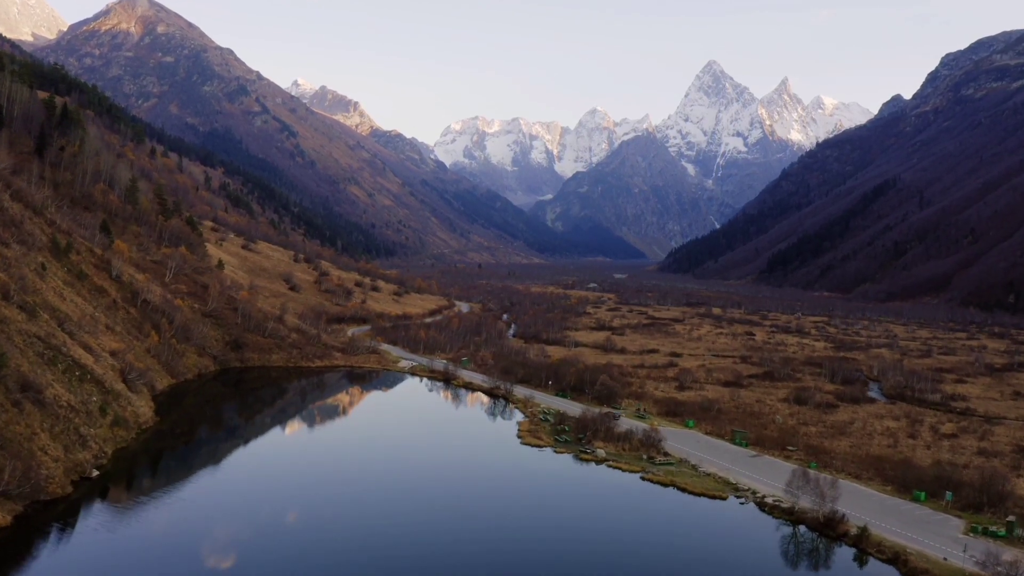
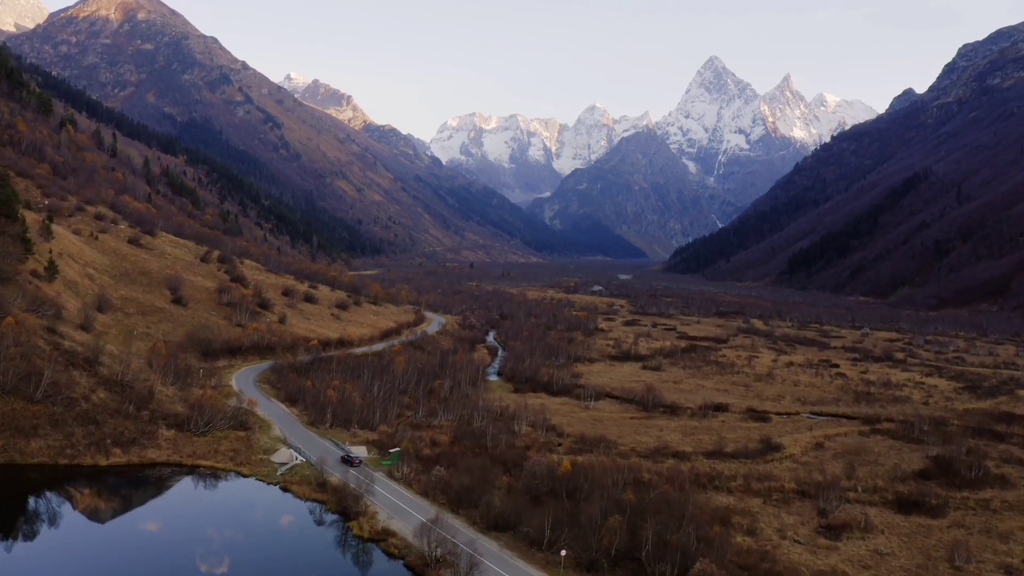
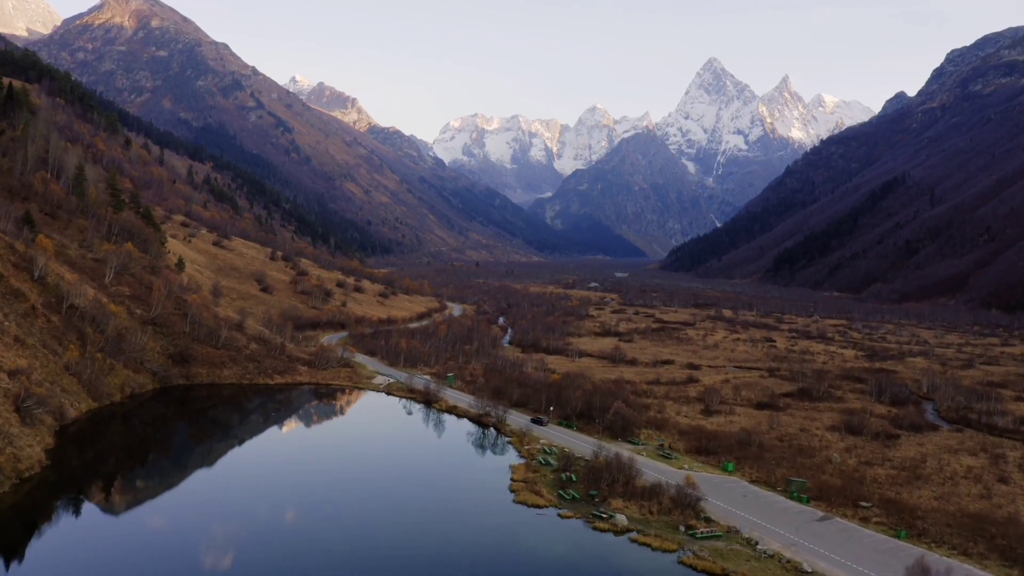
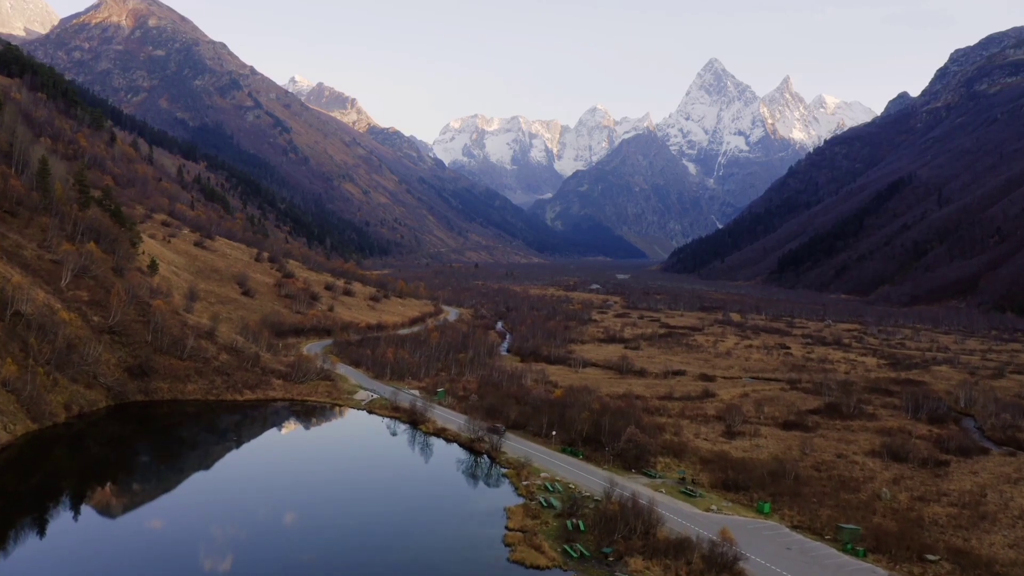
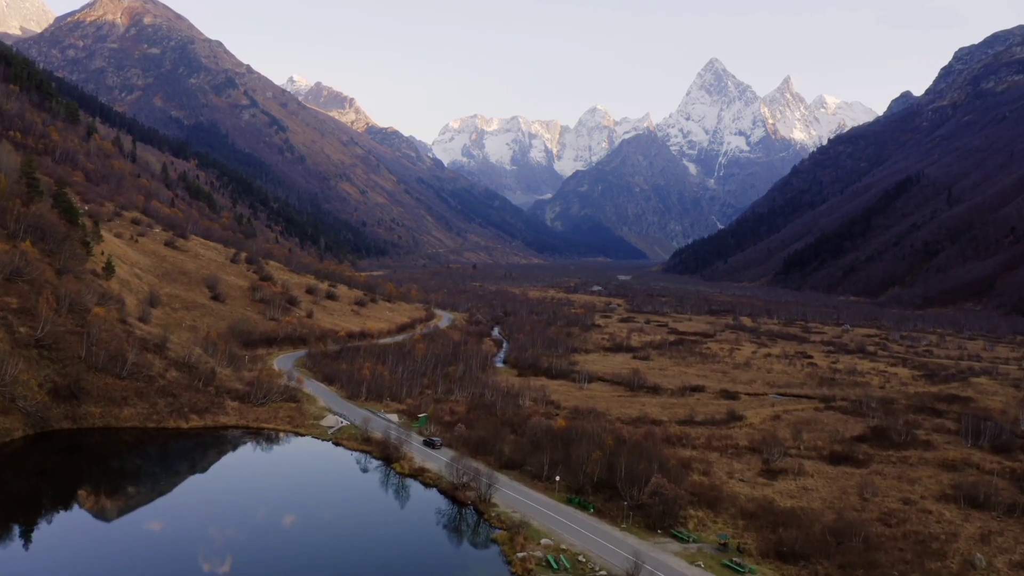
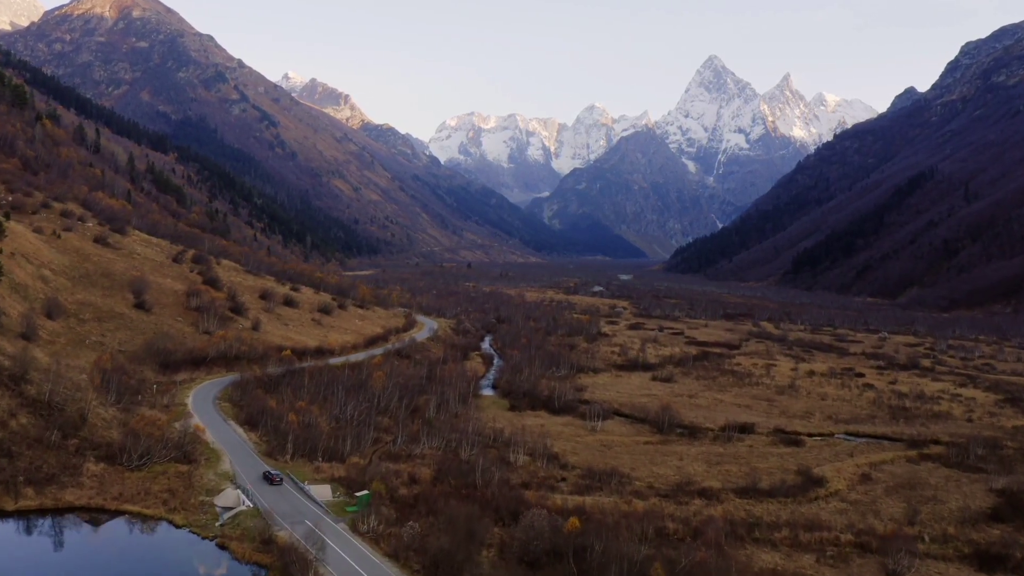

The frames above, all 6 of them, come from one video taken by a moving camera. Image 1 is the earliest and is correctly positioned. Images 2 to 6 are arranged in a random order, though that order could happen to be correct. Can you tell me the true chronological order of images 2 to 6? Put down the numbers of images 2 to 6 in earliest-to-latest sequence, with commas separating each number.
3, 4, 5, 2, 6
